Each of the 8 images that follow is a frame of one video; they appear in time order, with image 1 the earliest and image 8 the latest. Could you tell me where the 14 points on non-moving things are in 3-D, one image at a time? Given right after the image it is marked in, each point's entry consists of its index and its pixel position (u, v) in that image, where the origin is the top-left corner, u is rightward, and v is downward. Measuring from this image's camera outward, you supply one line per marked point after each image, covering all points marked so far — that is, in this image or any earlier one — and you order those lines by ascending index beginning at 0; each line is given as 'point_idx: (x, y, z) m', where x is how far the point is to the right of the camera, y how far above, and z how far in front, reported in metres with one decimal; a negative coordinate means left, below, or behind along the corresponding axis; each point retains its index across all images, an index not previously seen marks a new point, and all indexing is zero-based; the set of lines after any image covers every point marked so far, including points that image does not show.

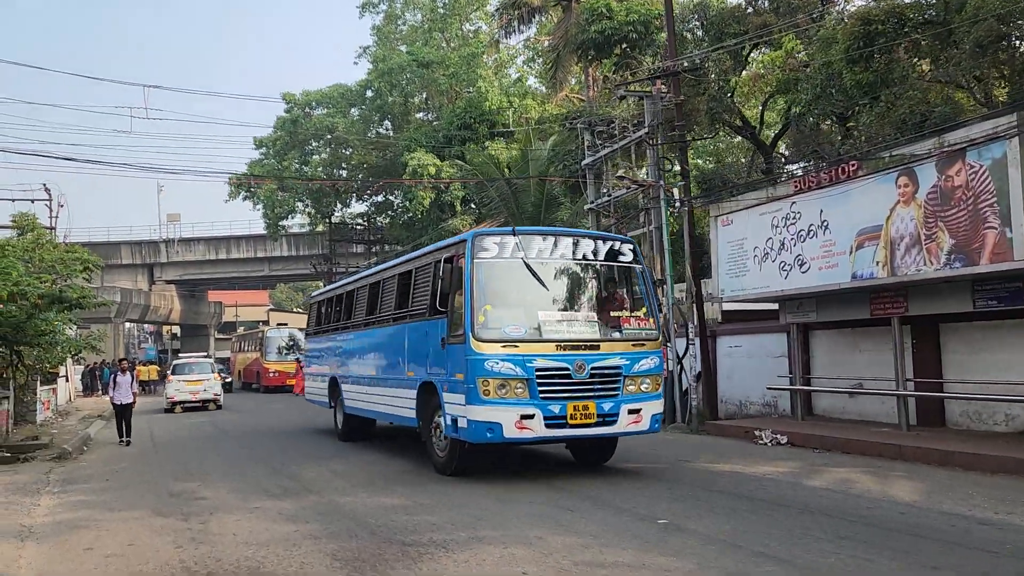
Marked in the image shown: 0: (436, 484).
0: (-0.8, -2.5, +9.9) m
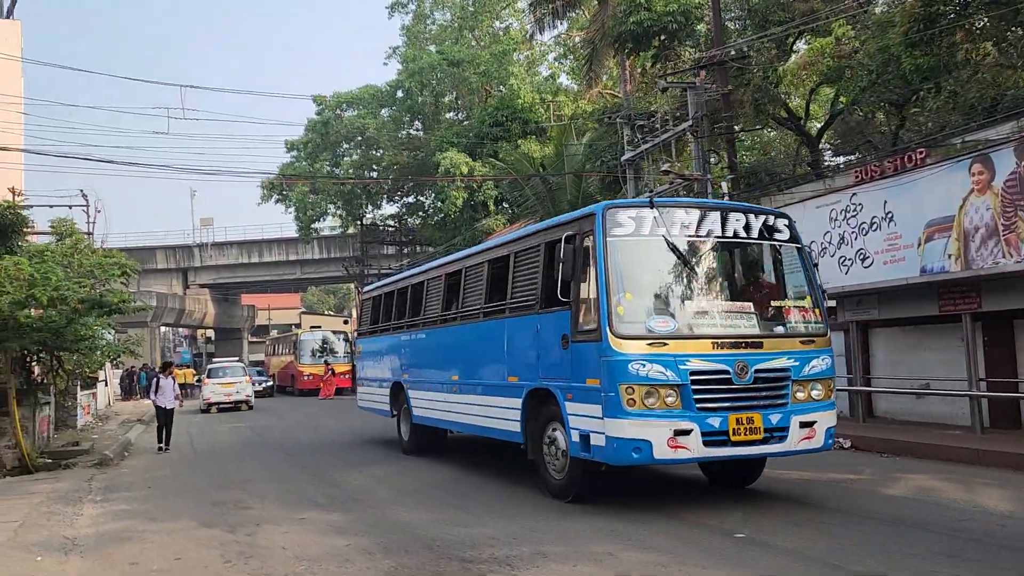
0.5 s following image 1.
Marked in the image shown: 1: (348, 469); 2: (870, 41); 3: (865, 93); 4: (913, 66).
0: (-0.2, -2.4, +9.4) m
1: (-2.3, -2.6, +11.4) m
2: (+7.3, +5.0, +16.4) m
3: (+7.3, +4.0, +16.6) m
4: (+7.3, +4.0, +14.7) m
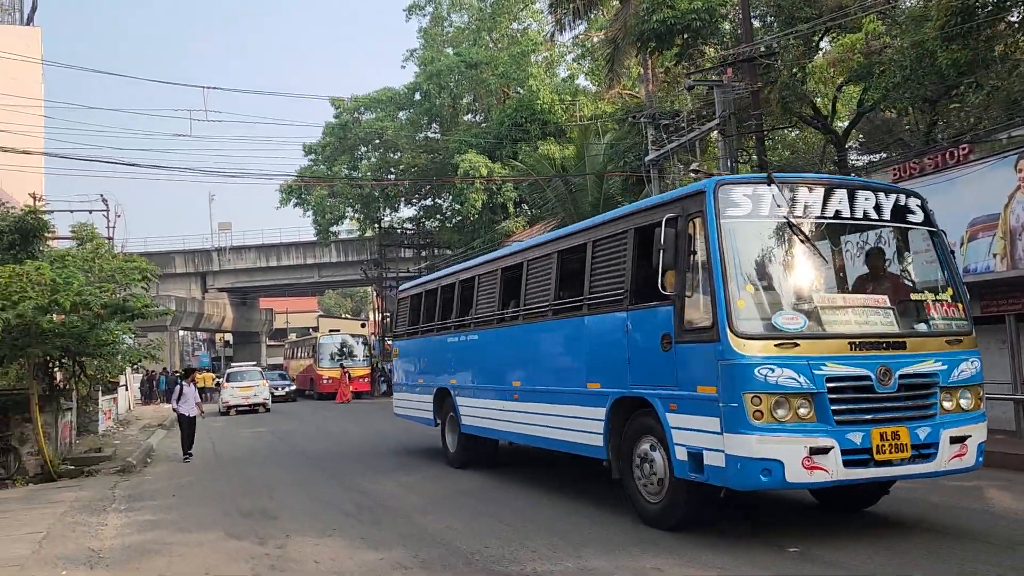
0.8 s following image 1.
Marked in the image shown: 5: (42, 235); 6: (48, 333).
0: (+0.2, -2.5, +9.2) m
1: (-1.9, -2.6, +11.2) m
2: (+7.8, +5.0, +16.0) m
3: (+7.8, +4.0, +16.2) m
4: (+7.7, +4.0, +14.3) m
5: (-11.1, +1.3, +19.1) m
6: (-7.8, -0.8, +13.6) m
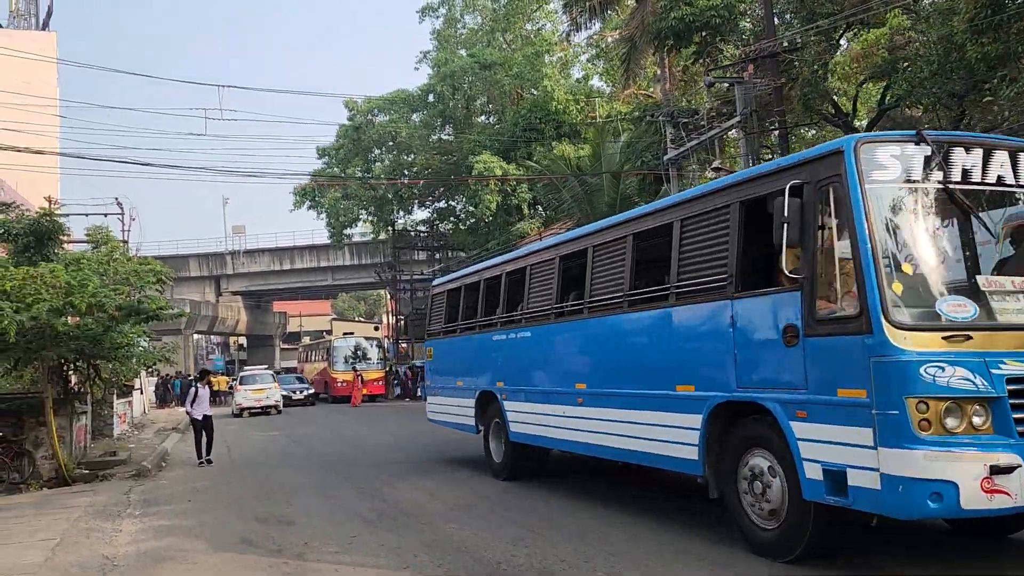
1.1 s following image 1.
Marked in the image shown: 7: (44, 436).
0: (+0.5, -2.5, +8.9) m
1: (-1.6, -2.6, +10.9) m
2: (+8.1, +5.0, +15.6) m
3: (+8.1, +4.0, +15.8) m
4: (+8.1, +4.0, +13.9) m
5: (-10.7, +1.2, +19.0) m
6: (-7.5, -0.8, +13.5) m
7: (-8.1, -2.6, +13.9) m
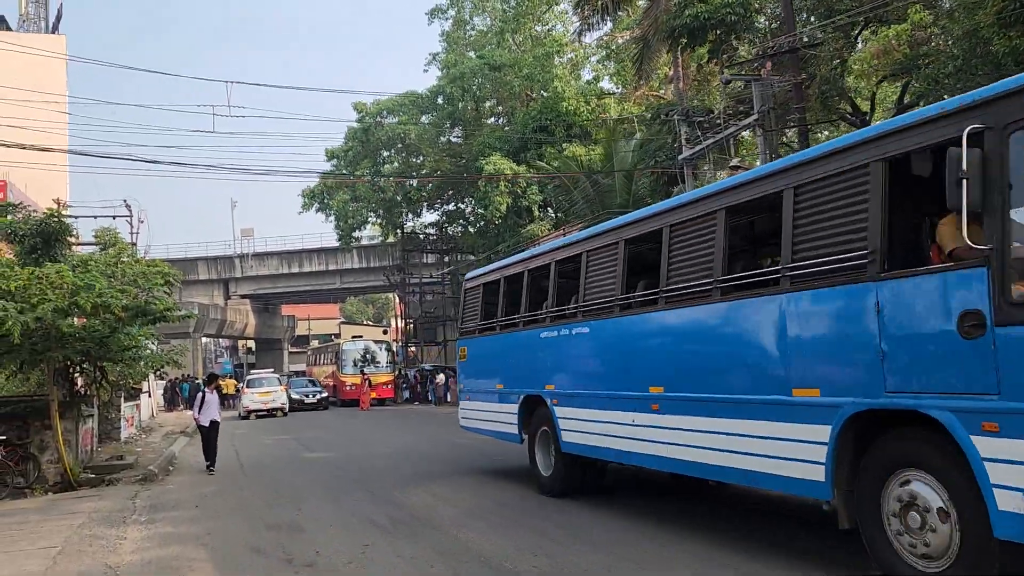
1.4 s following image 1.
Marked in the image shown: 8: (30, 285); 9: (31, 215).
0: (+0.6, -2.5, +8.6) m
1: (-1.4, -2.6, +10.6) m
2: (+8.4, +5.0, +15.2) m
3: (+8.4, +4.0, +15.5) m
4: (+8.3, +4.0, +13.5) m
5: (-10.4, +1.2, +18.8) m
6: (-7.3, -0.8, +13.2) m
7: (-7.8, -2.6, +13.6) m
8: (-7.4, 0.0, +12.4) m
9: (-11.3, +1.7, +18.9) m
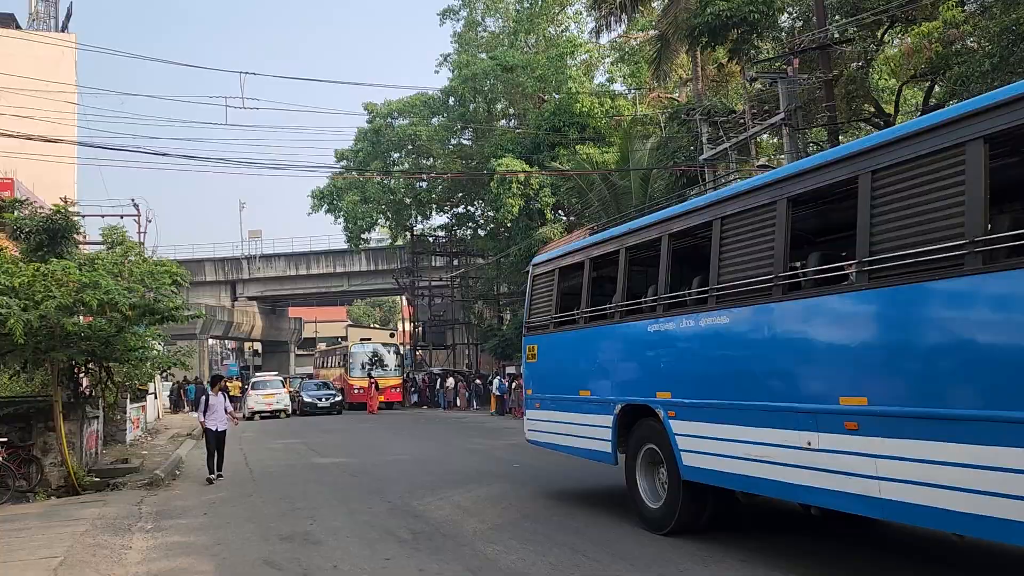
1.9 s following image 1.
0: (+0.9, -2.5, +8.1) m
1: (-1.1, -2.6, +10.1) m
2: (+8.8, +4.9, +14.7) m
3: (+8.7, +3.9, +15.0) m
4: (+8.7, +3.9, +13.0) m
5: (-10.0, +1.2, +18.4) m
6: (-7.0, -0.8, +12.8) m
7: (-7.5, -2.5, +13.2) m
8: (-7.1, +0.1, +12.0) m
9: (-10.9, +1.7, +18.5) m
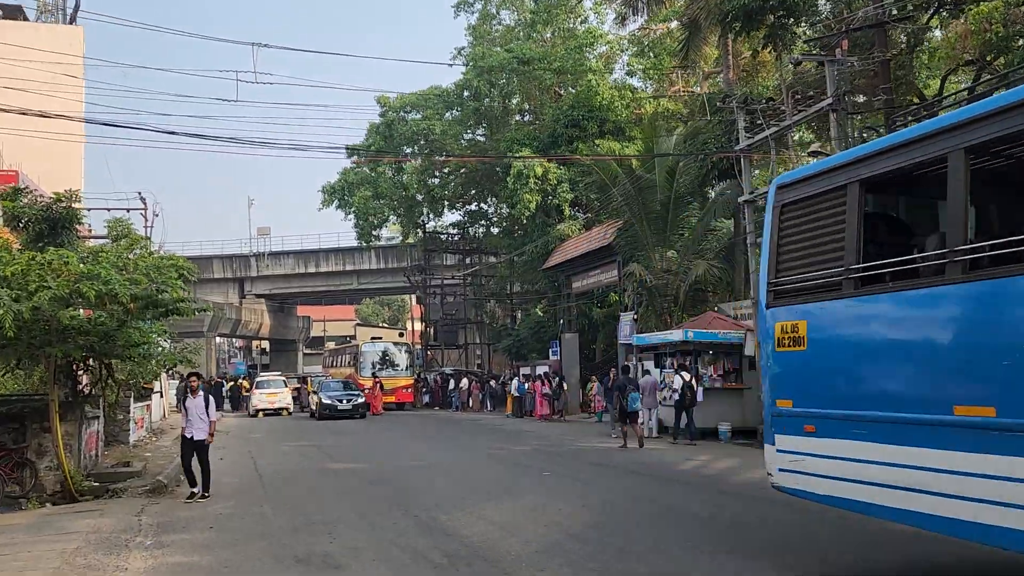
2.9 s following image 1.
0: (+1.3, -2.4, +7.1) m
1: (-0.7, -2.5, +9.1) m
2: (+9.3, +4.9, +13.7) m
3: (+9.3, +3.9, +13.9) m
4: (+9.2, +4.0, +12.0) m
5: (-9.5, +1.4, +17.4) m
6: (-6.5, -0.6, +11.9) m
7: (-7.0, -2.4, +12.3) m
8: (-6.6, +0.2, +11.1) m
9: (-10.4, +1.9, +17.6) m
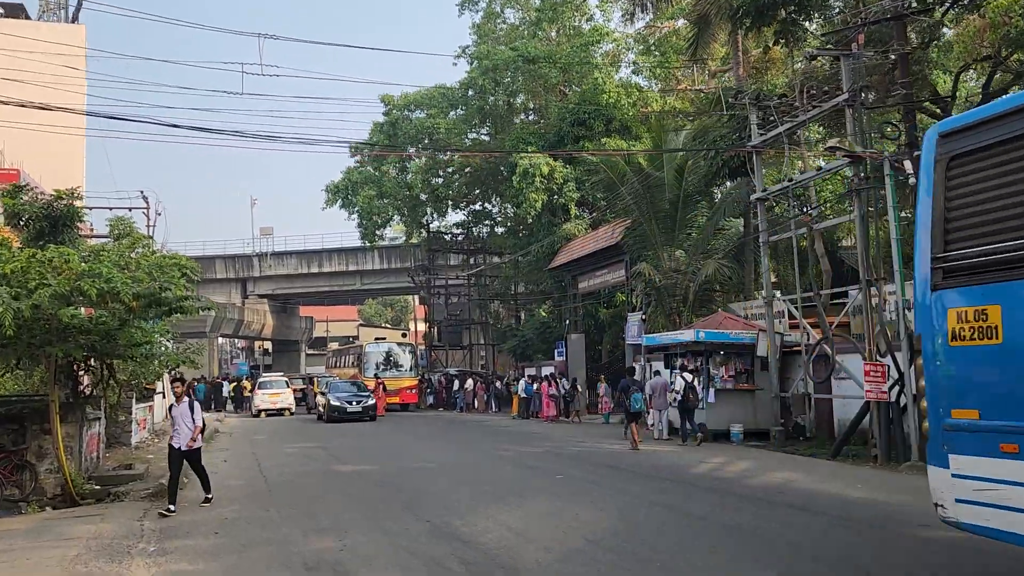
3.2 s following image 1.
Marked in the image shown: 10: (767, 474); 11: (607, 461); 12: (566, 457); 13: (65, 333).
0: (+1.5, -2.3, +6.7) m
1: (-0.5, -2.5, +8.8) m
2: (+9.5, +4.9, +13.3) m
3: (+9.4, +3.9, +13.6) m
4: (+9.3, +4.0, +11.6) m
5: (-9.3, +1.4, +17.2) m
6: (-6.3, -0.6, +11.6) m
7: (-6.9, -2.4, +12.0) m
8: (-6.5, +0.3, +10.8) m
9: (-10.2, +1.9, +17.4) m
10: (+3.8, -2.8, +12.1) m
11: (+1.7, -3.0, +14.0) m
12: (+1.0, -3.1, +14.7) m
13: (-6.4, -0.7, +11.6) m
